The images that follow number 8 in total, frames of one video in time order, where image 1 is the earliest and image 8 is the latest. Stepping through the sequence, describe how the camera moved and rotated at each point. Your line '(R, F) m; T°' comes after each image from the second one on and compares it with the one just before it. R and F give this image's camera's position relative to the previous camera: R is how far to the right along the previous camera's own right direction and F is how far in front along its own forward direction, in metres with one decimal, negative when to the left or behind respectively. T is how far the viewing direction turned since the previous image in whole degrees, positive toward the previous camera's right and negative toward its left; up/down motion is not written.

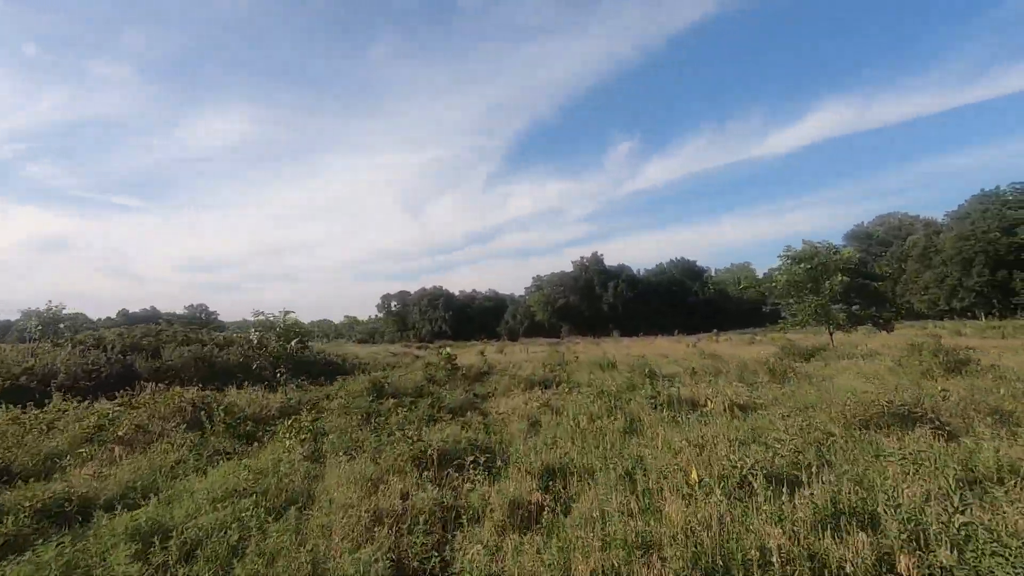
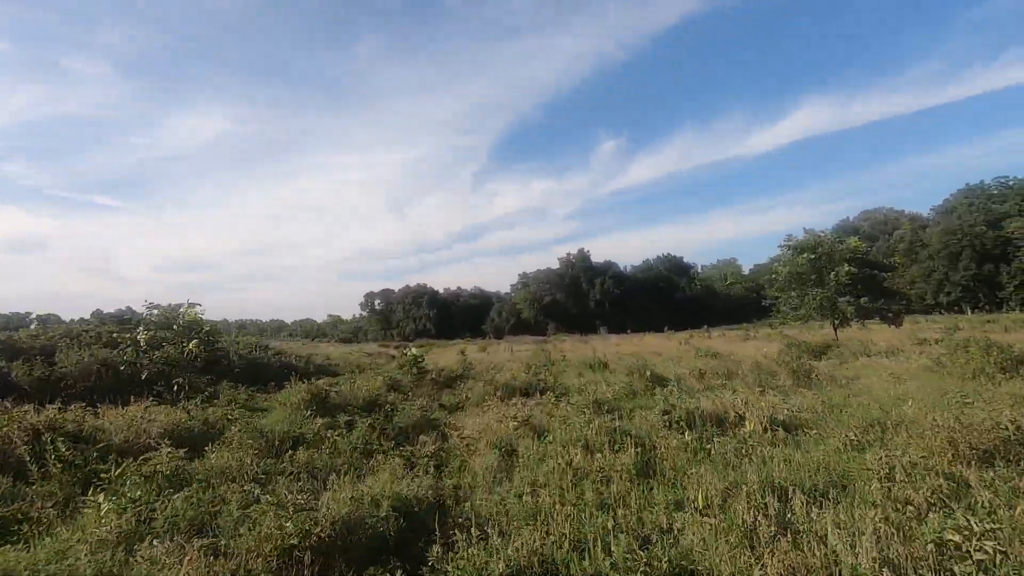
(+0.2, +1.9) m; +1°
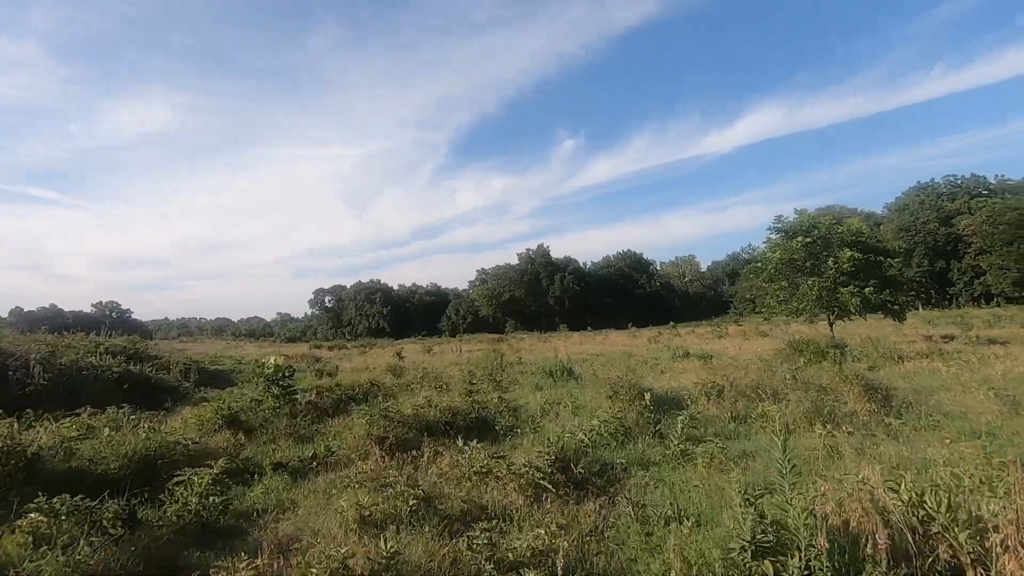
(+0.5, +3.7) m; +4°
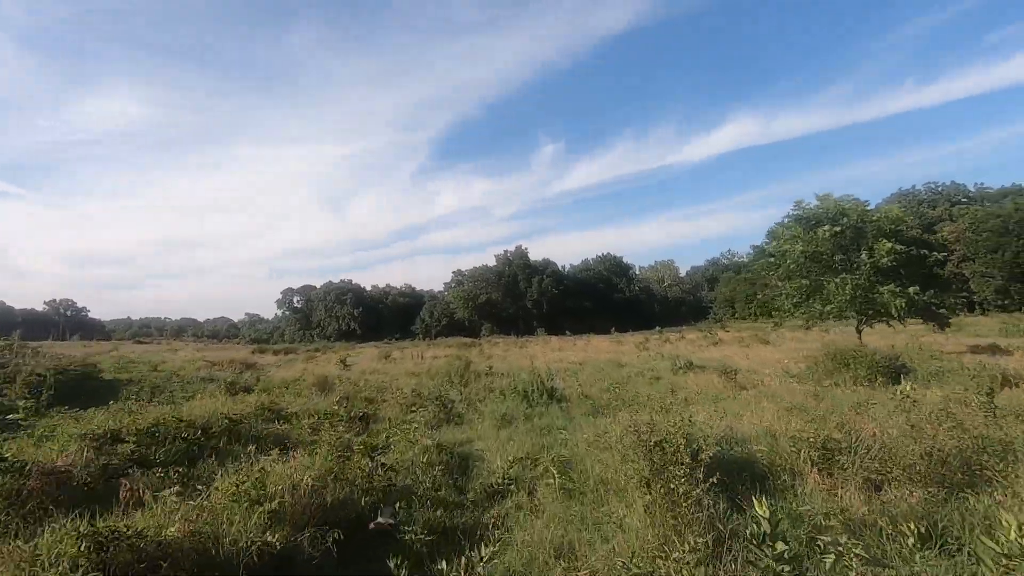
(+0.3, +3.4) m; +2°
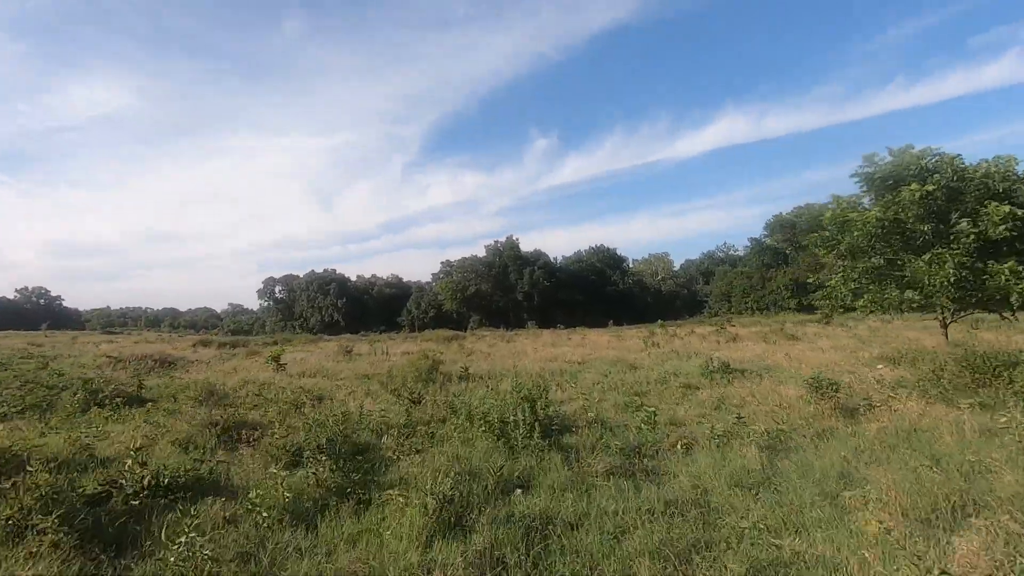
(+0.2, +3.8) m; +1°
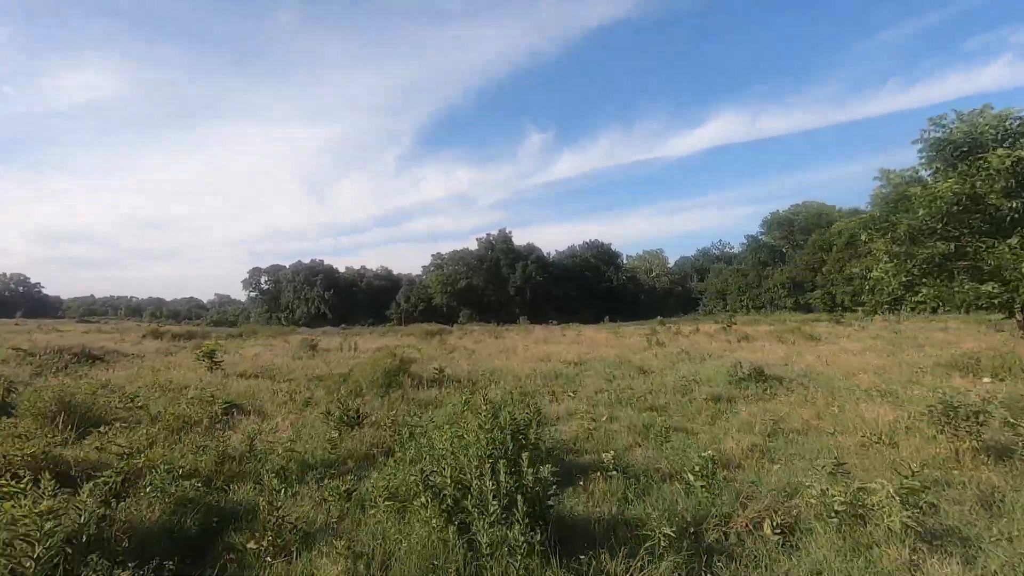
(+0.1, +2.3) m; +1°
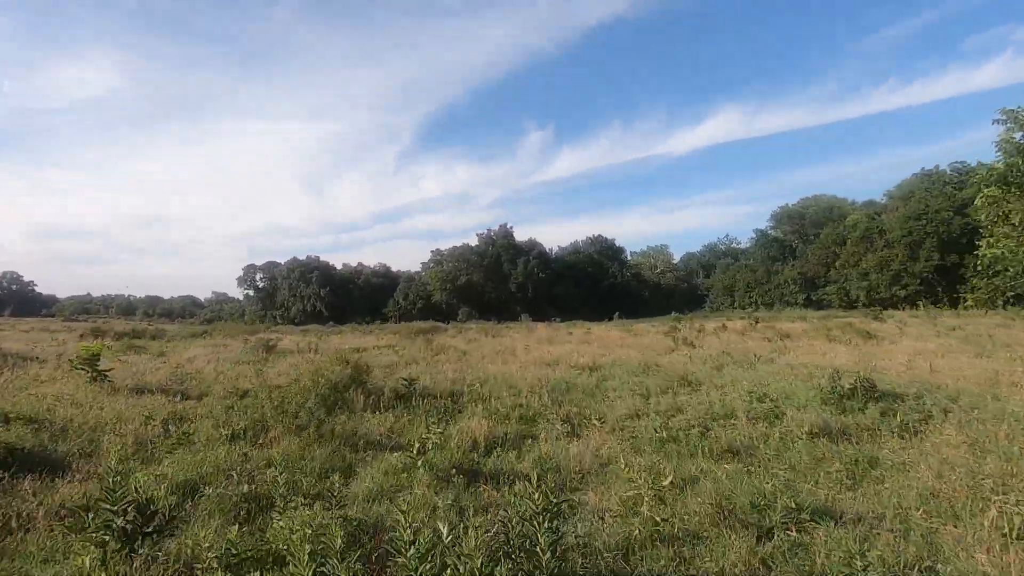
(+0.1, +3.1) m; 0°
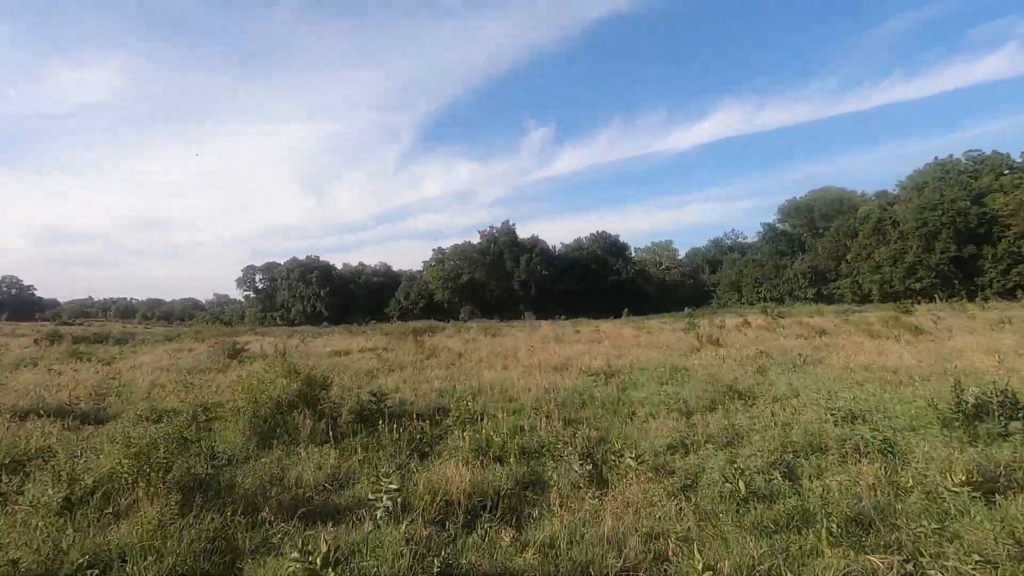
(+0.1, +1.9) m; 0°
